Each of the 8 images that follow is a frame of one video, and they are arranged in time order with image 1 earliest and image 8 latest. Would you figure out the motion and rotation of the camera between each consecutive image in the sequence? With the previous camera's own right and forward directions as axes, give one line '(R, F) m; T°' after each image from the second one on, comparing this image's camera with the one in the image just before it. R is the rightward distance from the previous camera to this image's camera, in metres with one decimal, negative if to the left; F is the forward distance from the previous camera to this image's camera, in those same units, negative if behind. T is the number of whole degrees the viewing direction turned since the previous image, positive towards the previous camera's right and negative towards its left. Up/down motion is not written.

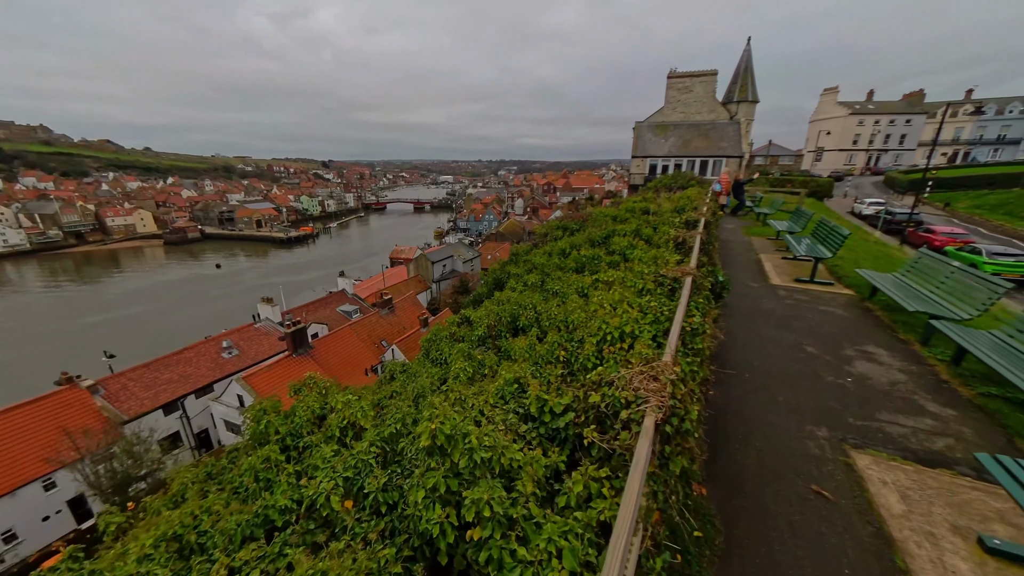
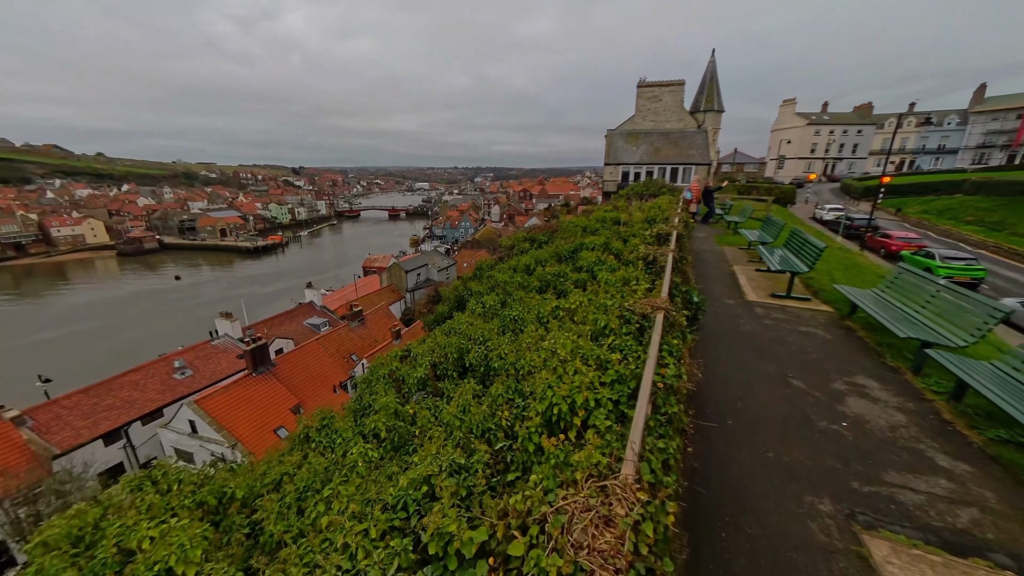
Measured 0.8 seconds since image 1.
(+0.5, +0.9) m; +3°
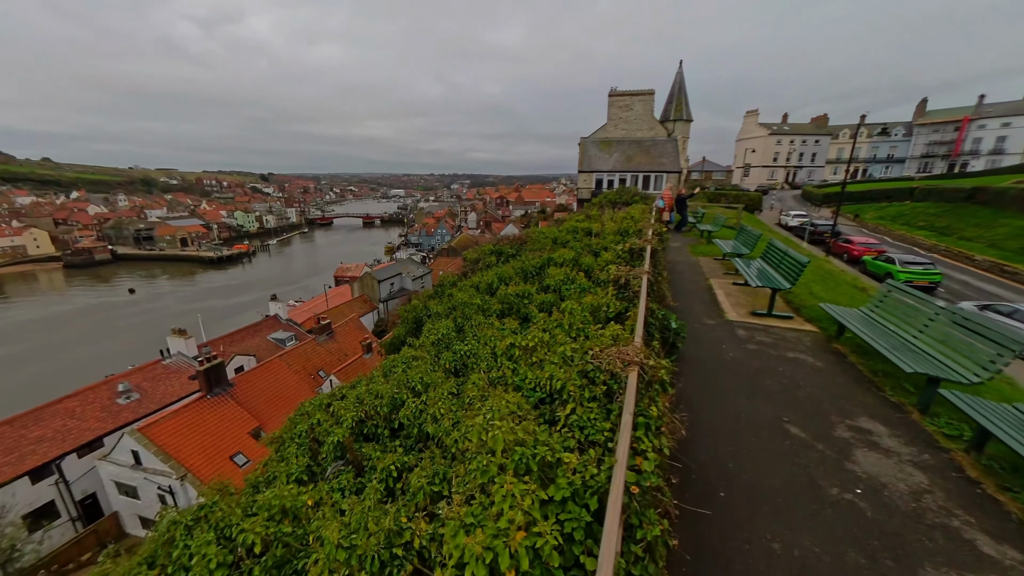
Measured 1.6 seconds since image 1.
(+0.4, +1.0) m; +3°
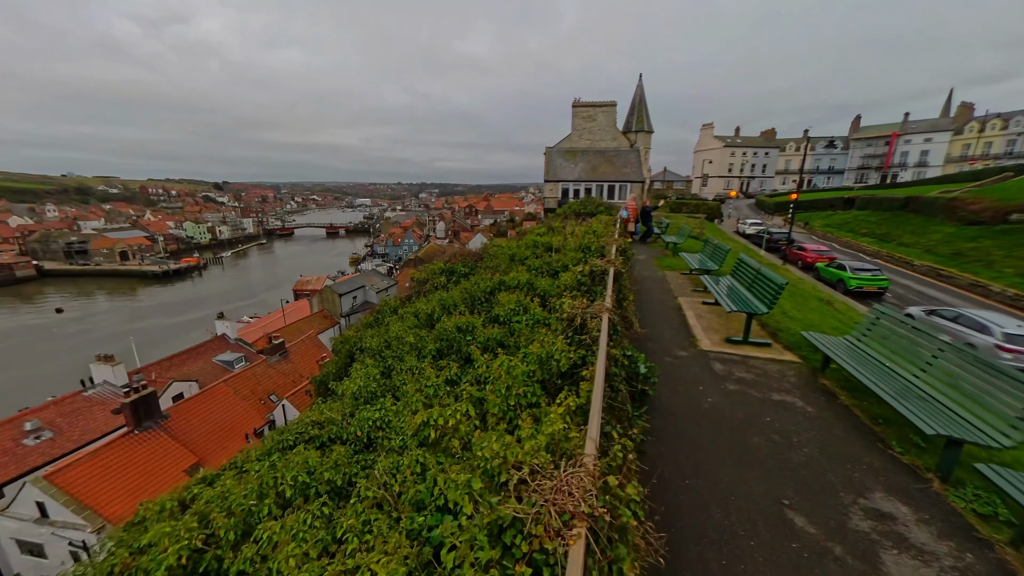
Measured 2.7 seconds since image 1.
(+0.6, +1.2) m; +5°
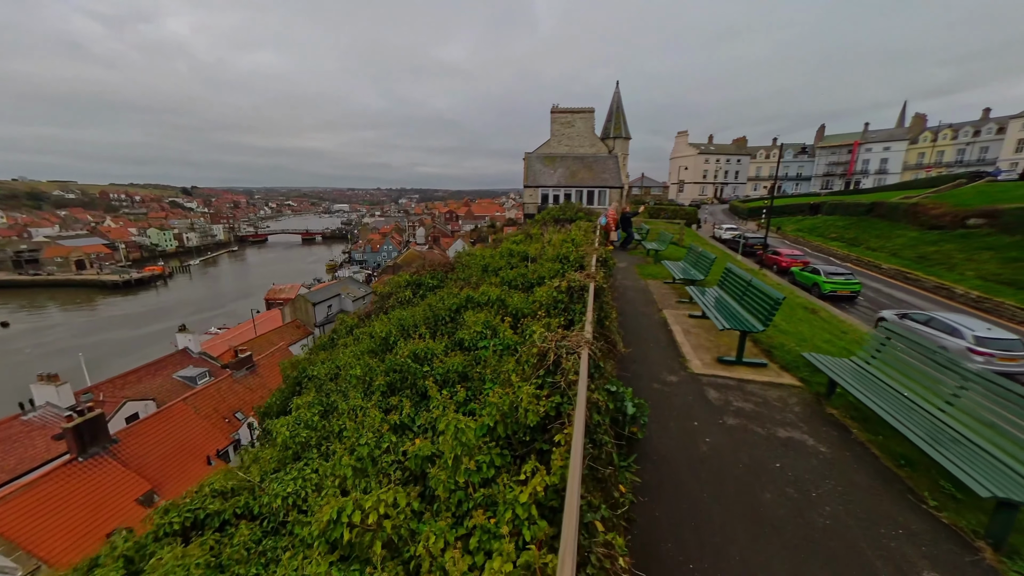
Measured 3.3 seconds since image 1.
(+0.3, +0.9) m; +3°
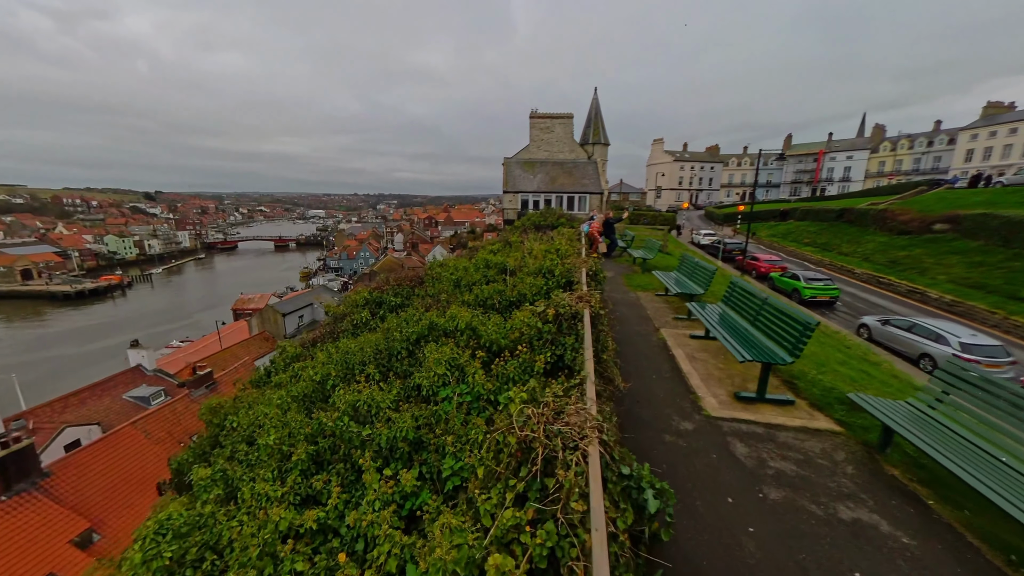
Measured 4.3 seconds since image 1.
(+0.1, +1.3) m; +3°
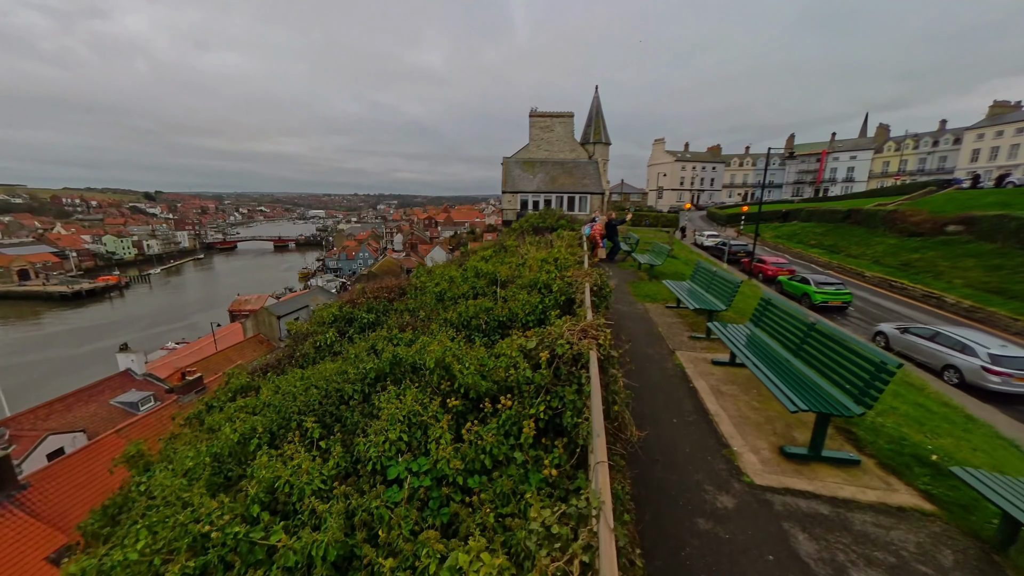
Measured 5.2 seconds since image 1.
(+0.2, +1.2) m; 0°
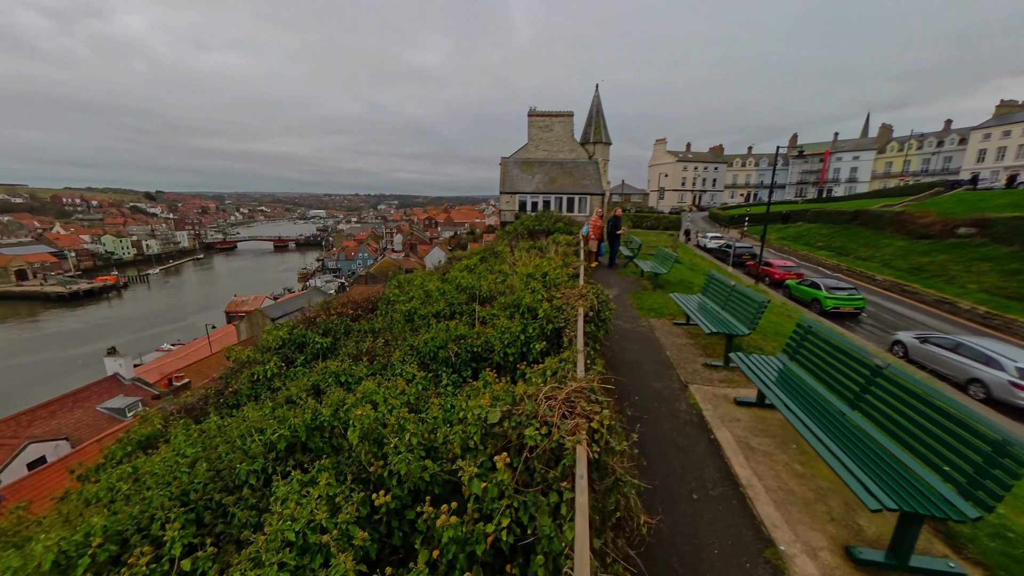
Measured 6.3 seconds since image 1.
(+0.3, +1.2) m; 0°
